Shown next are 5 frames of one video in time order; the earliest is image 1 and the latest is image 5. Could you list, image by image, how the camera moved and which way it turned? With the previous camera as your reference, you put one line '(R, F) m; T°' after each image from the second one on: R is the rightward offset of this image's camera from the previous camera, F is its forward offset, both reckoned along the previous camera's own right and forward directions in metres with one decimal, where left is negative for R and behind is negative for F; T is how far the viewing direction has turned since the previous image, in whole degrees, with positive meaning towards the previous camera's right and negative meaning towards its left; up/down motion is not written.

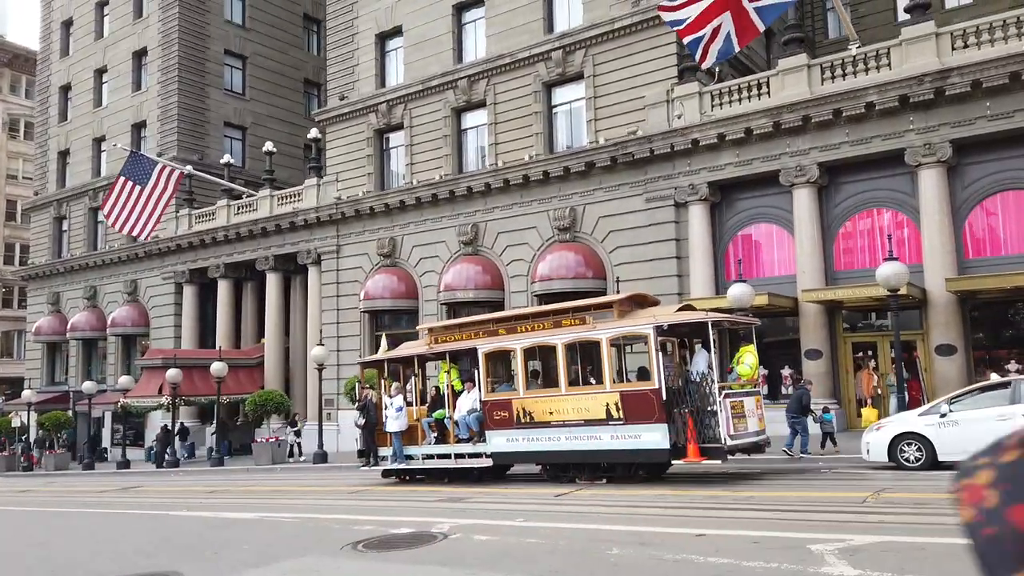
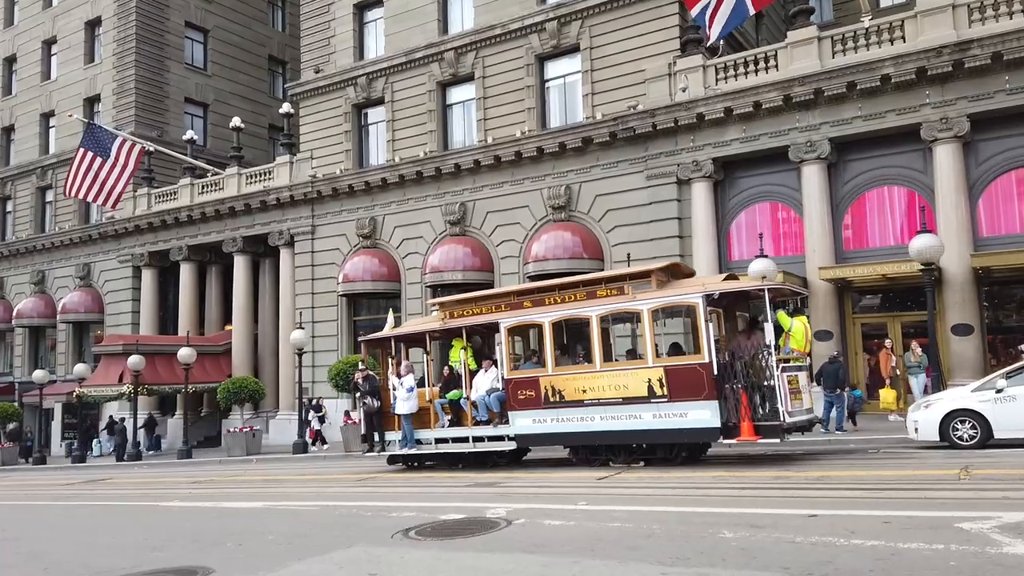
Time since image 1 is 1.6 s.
(-1.2, +1.1) m; +4°
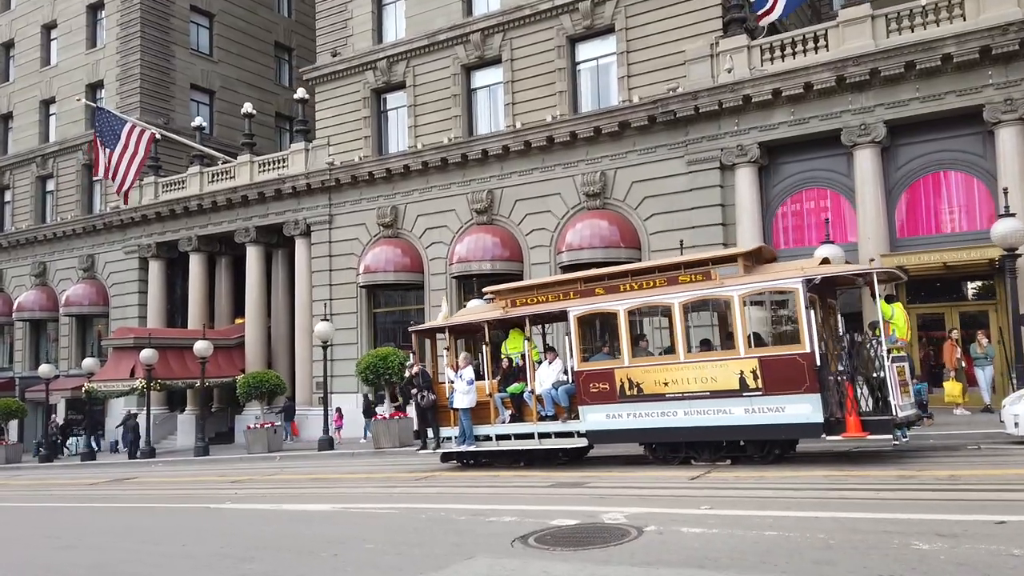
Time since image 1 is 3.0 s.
(-1.3, +0.9) m; +1°
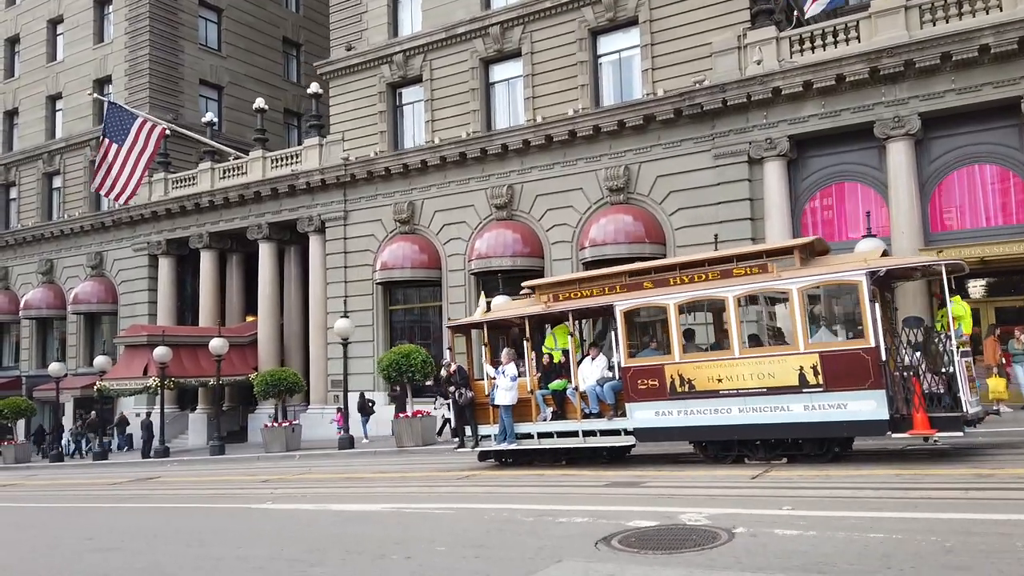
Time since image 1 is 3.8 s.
(-0.7, +0.4) m; 0°
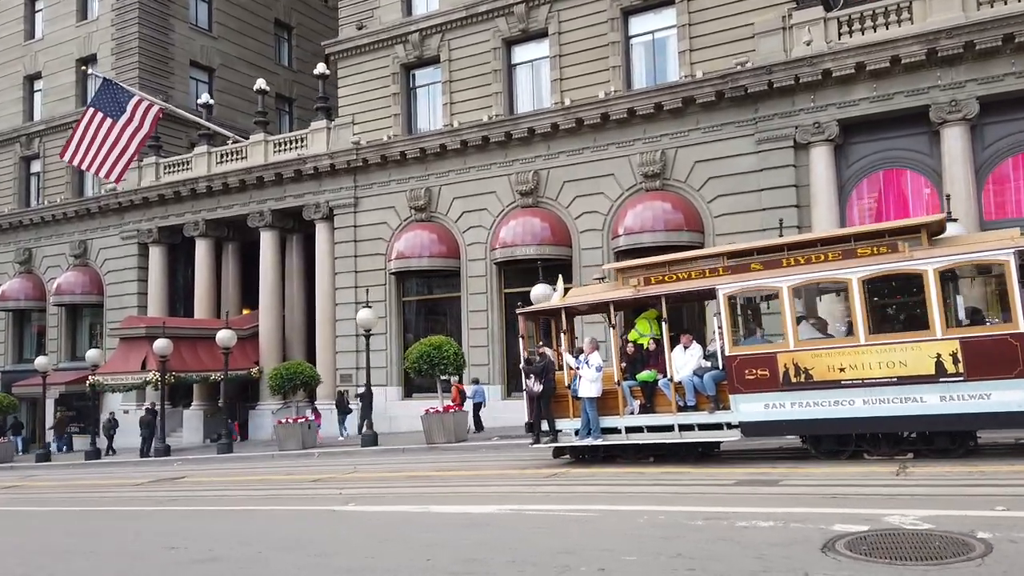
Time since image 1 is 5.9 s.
(-1.9, +1.1) m; +3°
